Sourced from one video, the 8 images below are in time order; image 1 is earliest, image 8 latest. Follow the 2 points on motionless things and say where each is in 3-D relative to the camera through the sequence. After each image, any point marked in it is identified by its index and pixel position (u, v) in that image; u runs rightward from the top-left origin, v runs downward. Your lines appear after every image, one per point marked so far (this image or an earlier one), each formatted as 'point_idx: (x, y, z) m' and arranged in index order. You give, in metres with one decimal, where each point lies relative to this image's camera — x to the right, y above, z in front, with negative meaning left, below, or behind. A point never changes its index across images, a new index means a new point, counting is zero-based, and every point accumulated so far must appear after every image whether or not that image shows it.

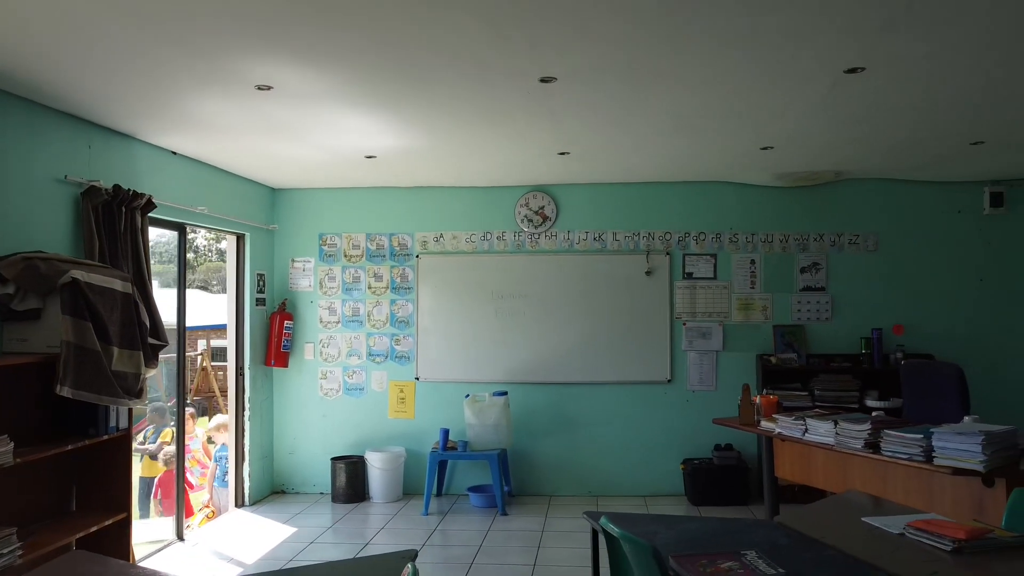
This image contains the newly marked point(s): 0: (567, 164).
0: (+0.2, +0.8, +4.9) m
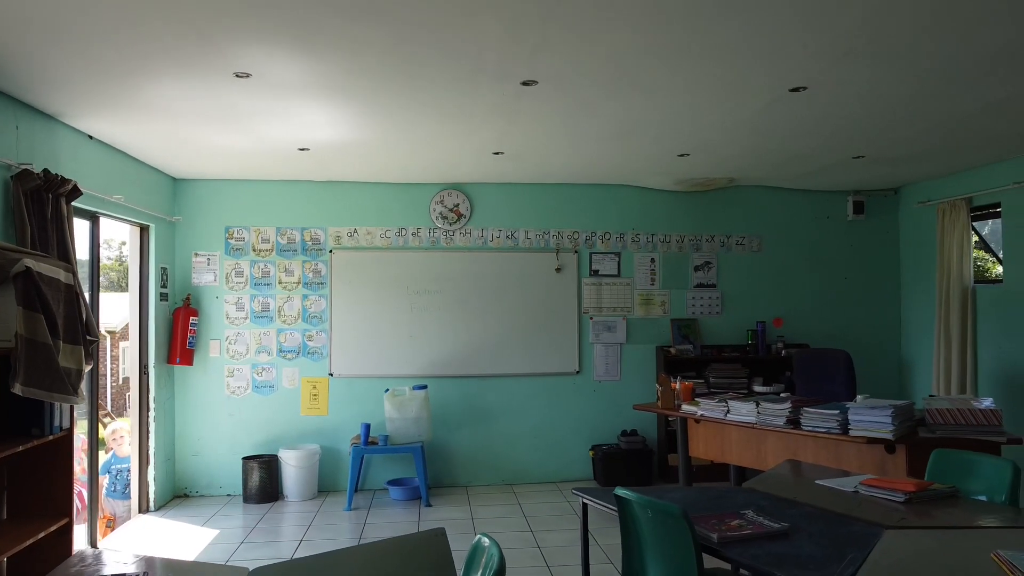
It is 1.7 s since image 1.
0: (-0.2, +0.8, +5.0) m
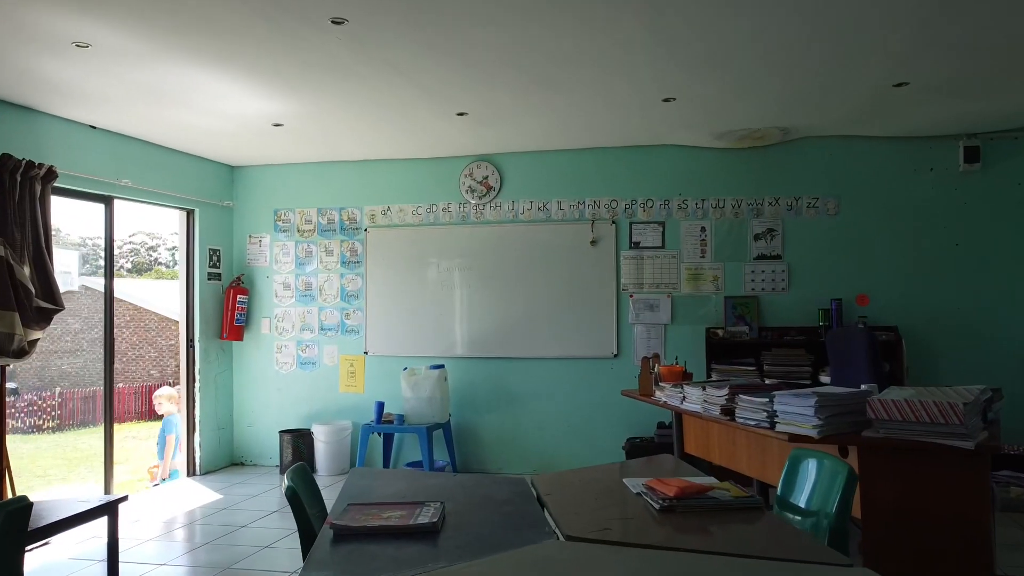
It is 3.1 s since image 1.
0: (-0.2, +1.0, +4.7) m
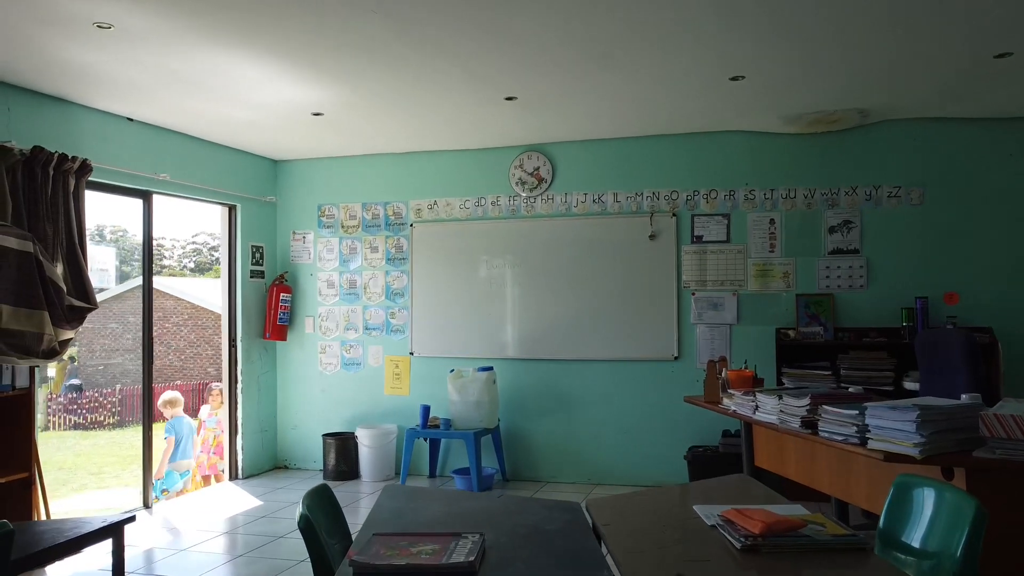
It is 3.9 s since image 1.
0: (+0.1, +1.0, +4.4) m
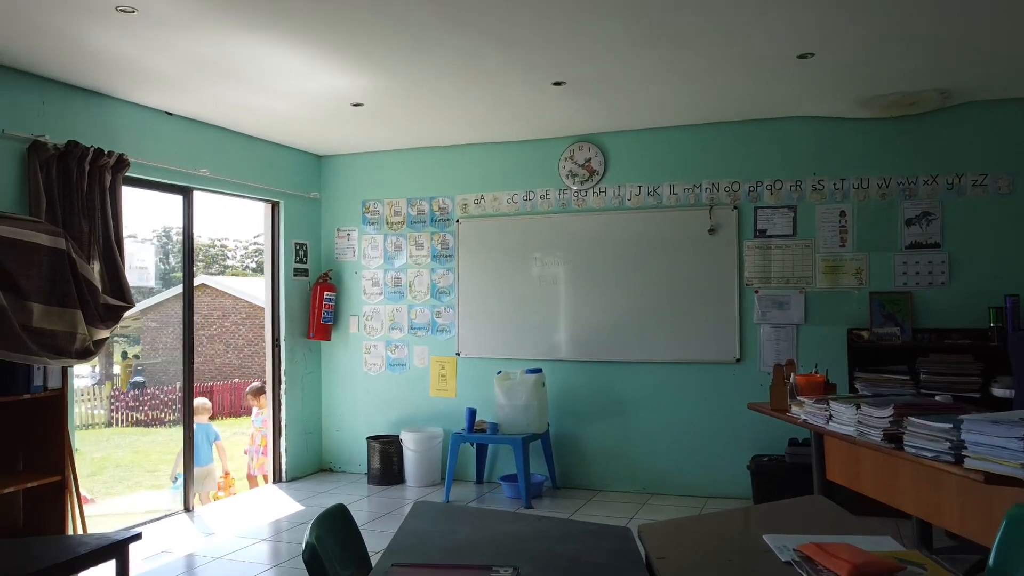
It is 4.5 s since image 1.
0: (+0.3, +1.0, +4.2) m
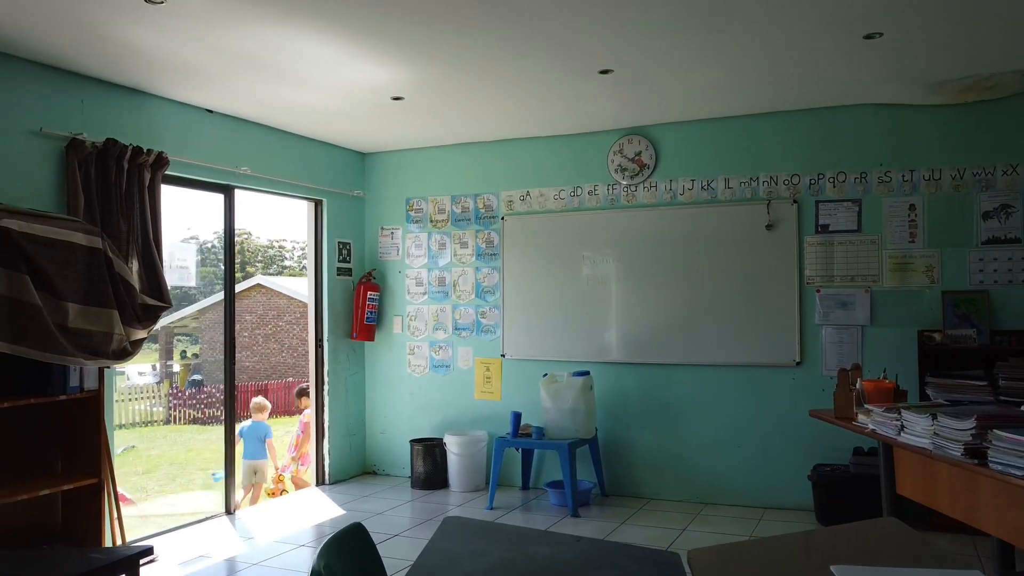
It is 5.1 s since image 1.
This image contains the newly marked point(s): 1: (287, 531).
0: (+0.5, +1.0, +4.0) m
1: (-1.1, -1.2, +4.1) m
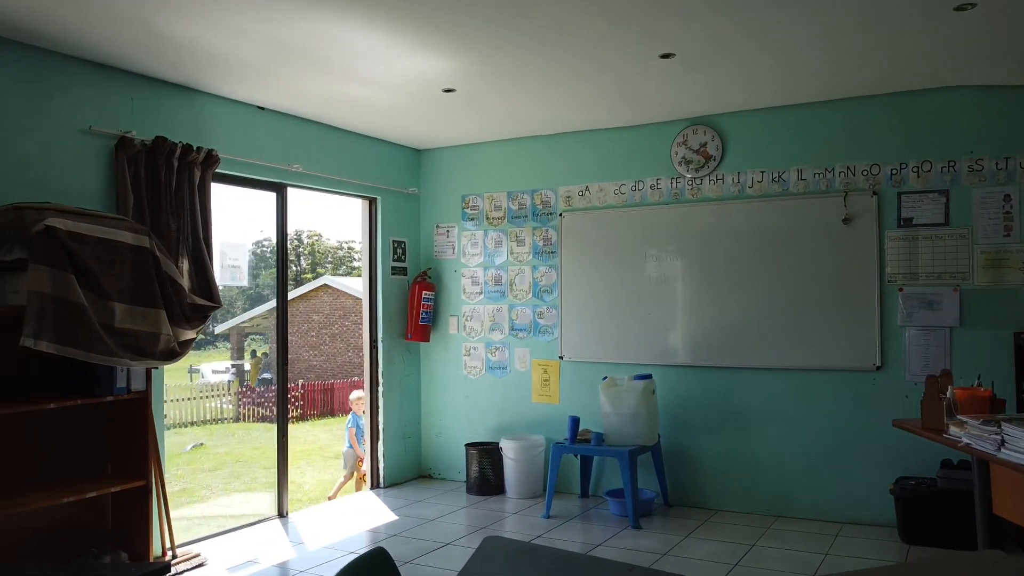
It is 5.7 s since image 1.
0: (+0.8, +1.0, +3.8) m
1: (-0.9, -1.2, +4.0) m
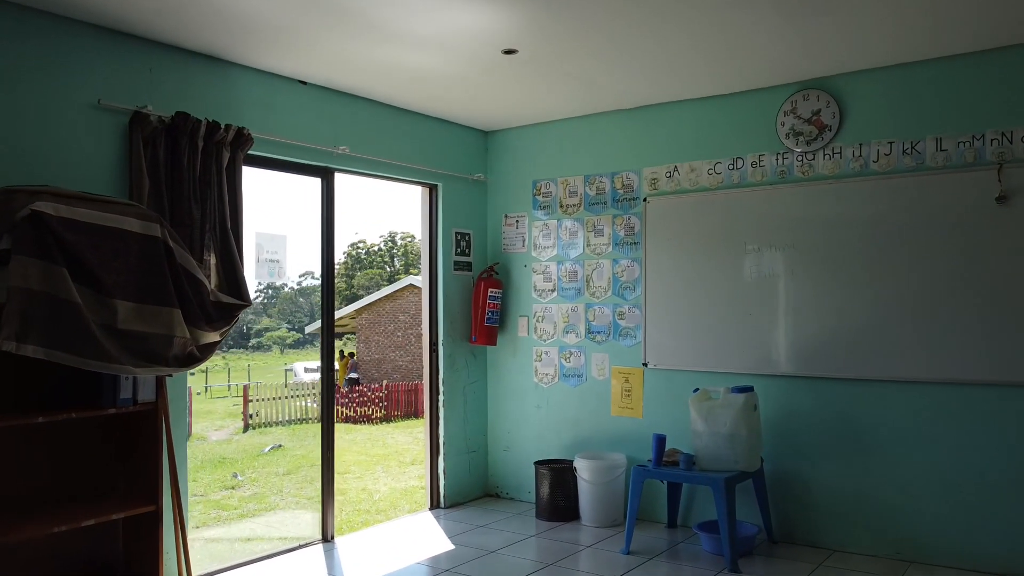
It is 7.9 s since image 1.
0: (+1.1, +1.0, +3.1) m
1: (-0.5, -1.2, +3.5) m
